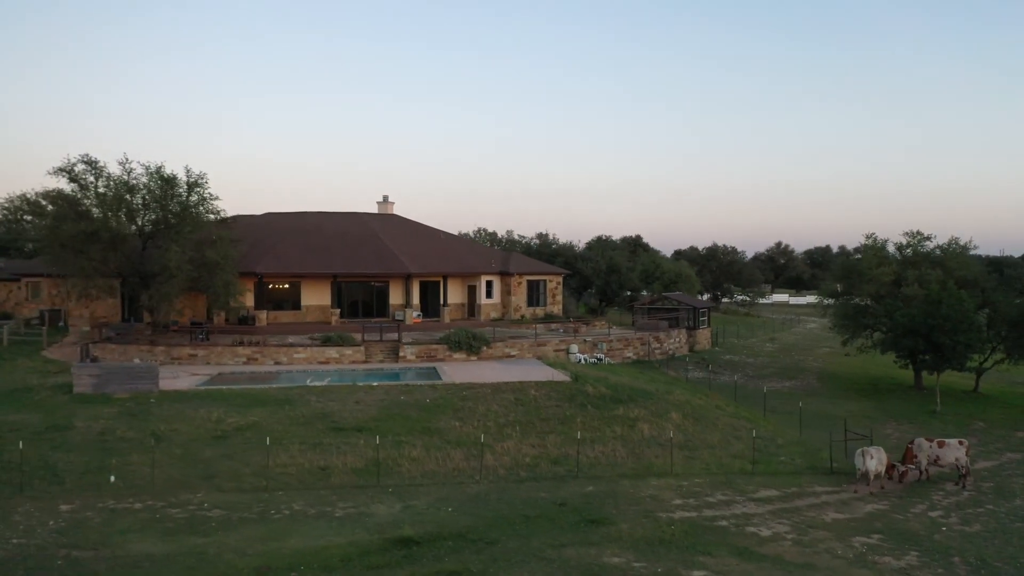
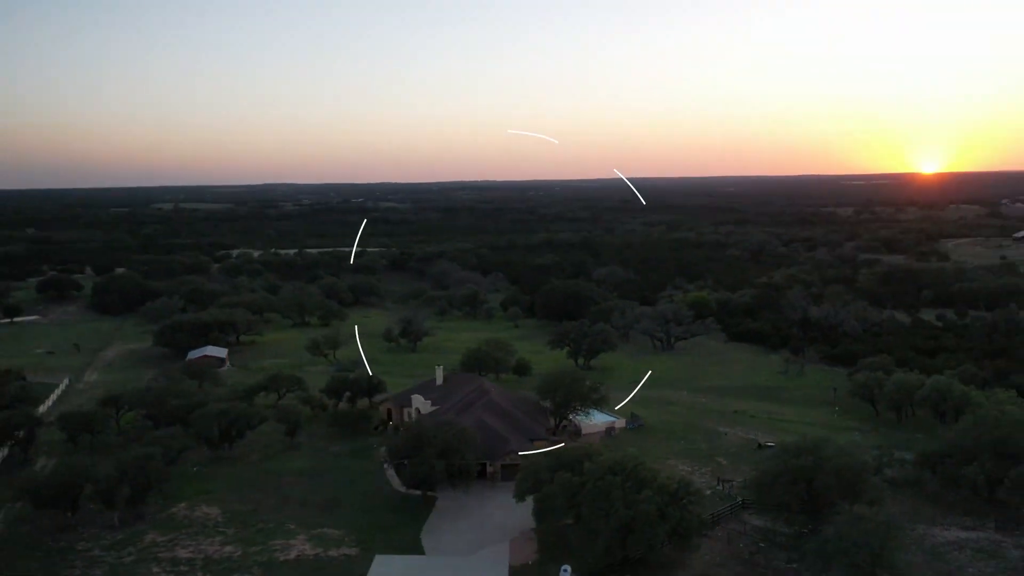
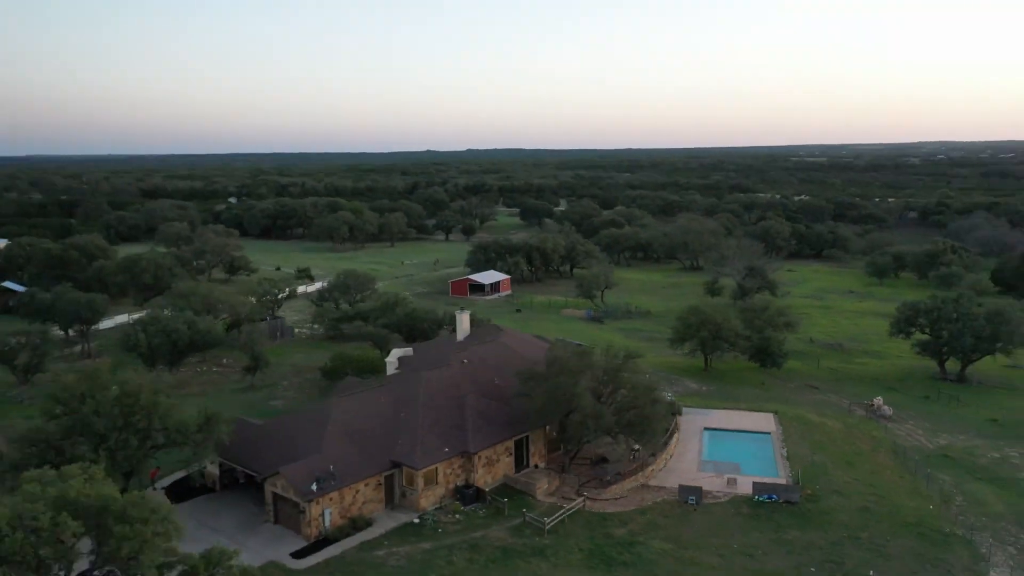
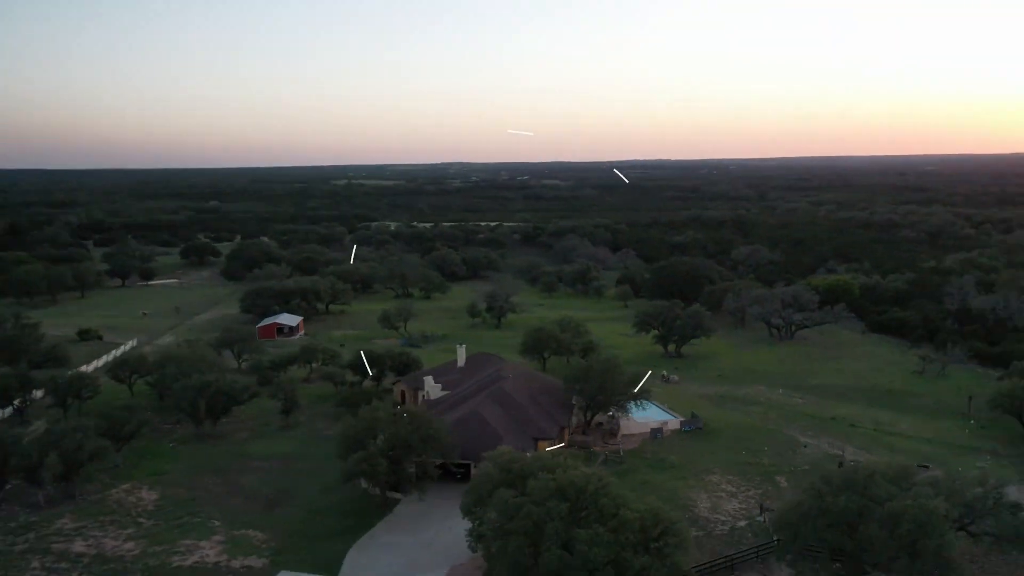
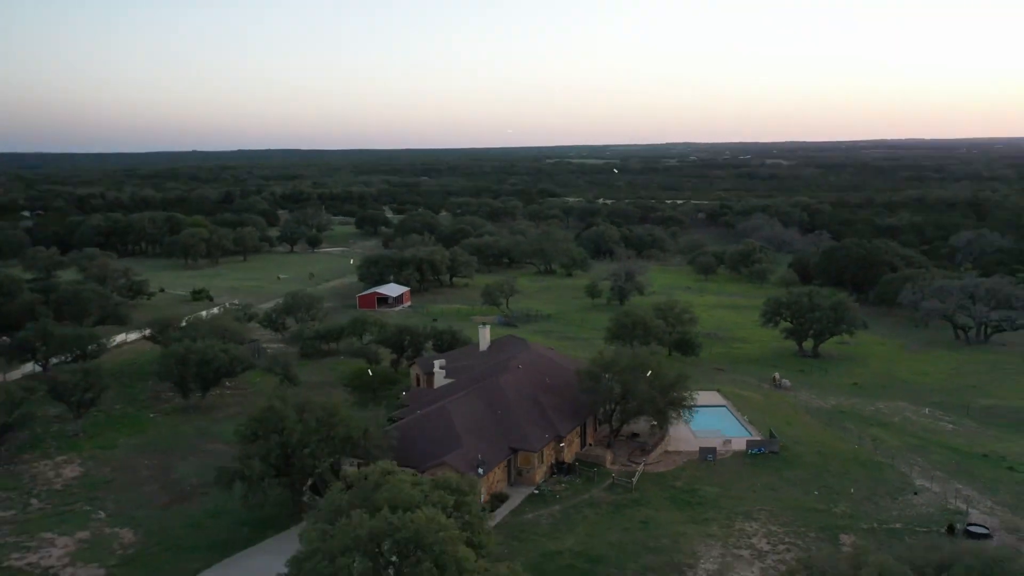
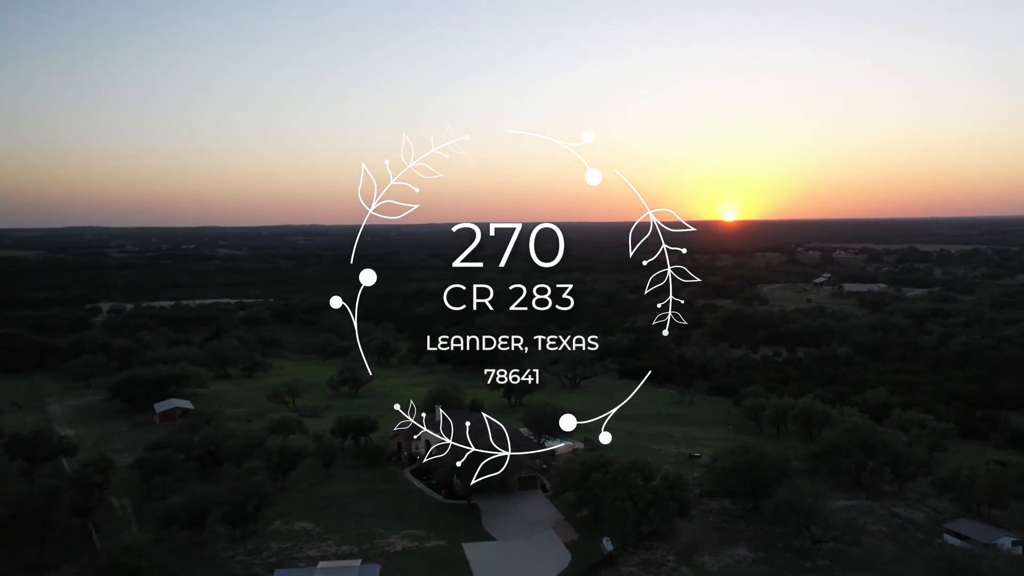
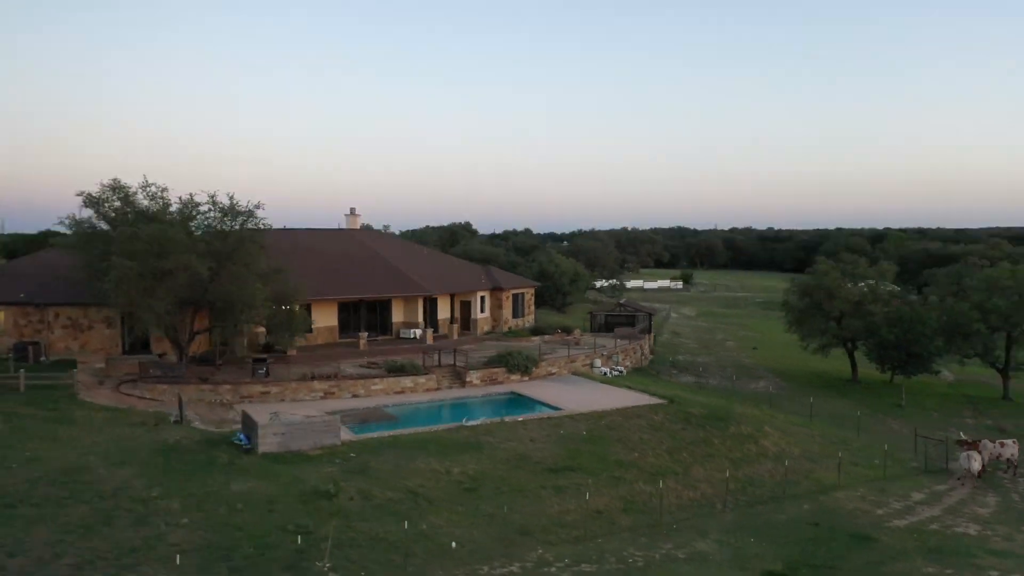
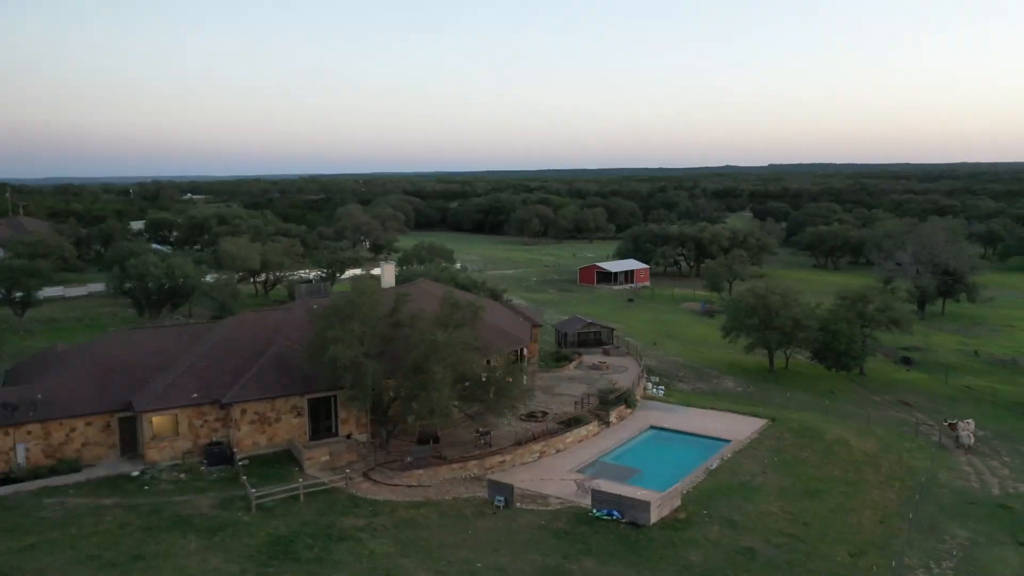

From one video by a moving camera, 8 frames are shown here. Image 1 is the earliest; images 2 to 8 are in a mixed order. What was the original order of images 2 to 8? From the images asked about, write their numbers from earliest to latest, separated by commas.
7, 8, 3, 5, 4, 2, 6
